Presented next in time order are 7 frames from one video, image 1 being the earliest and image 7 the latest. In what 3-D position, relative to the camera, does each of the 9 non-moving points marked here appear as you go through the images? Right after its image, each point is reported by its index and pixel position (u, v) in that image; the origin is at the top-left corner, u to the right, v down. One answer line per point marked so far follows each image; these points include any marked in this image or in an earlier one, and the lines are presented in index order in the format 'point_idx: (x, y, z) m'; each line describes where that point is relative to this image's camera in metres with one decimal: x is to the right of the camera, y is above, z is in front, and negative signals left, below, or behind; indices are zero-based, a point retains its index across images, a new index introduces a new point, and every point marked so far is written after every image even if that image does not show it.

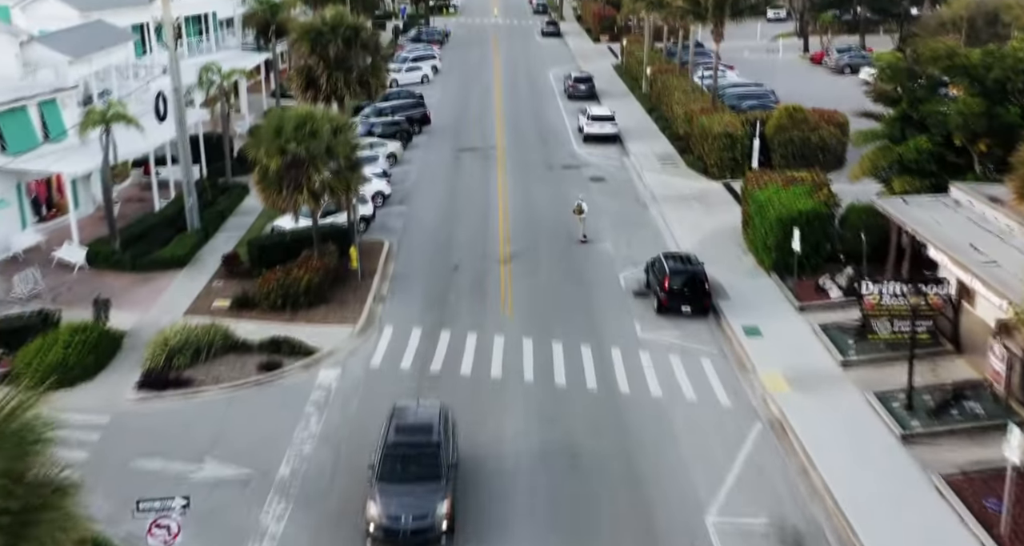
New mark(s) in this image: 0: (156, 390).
0: (-7.4, -2.5, +19.2) m
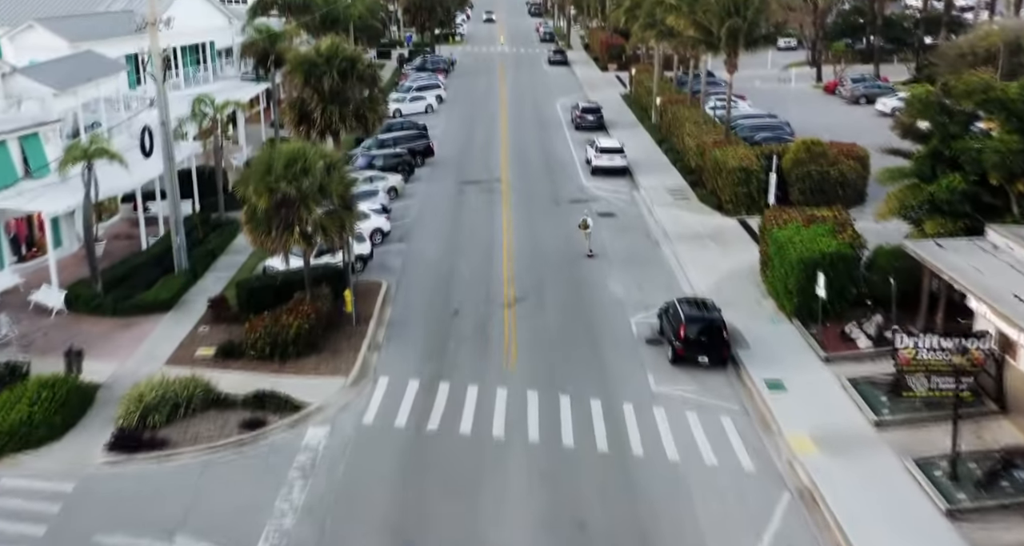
0: (-7.4, -3.5, +17.6) m
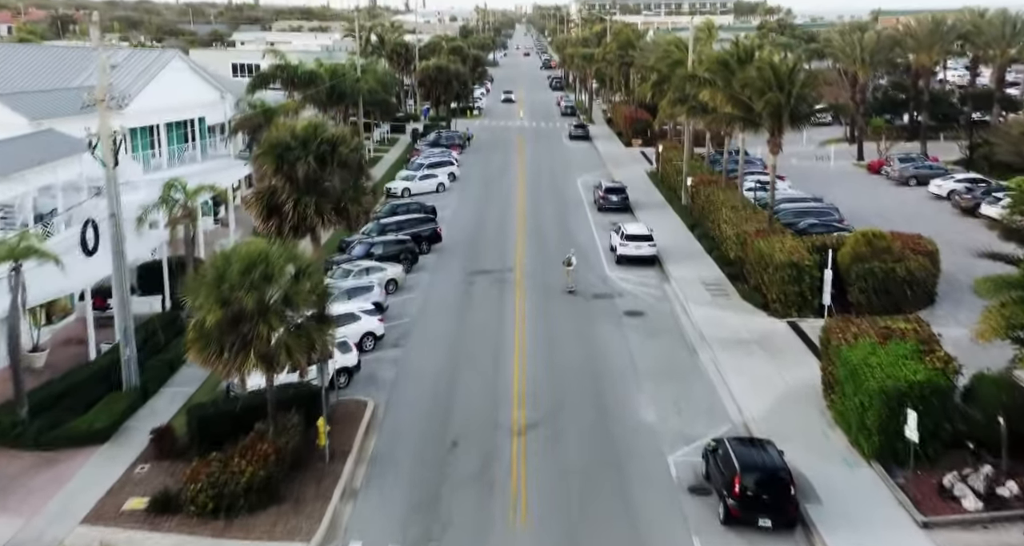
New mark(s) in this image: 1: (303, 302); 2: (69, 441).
0: (-7.3, -5.6, +13.0) m
1: (-4.2, -0.6, +18.6) m
2: (-9.6, -3.6, +20.0) m
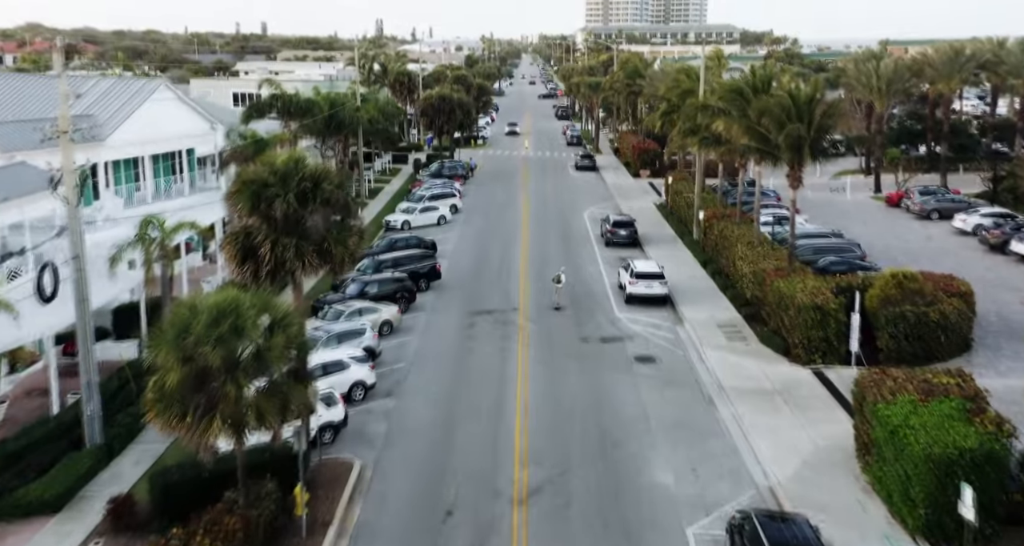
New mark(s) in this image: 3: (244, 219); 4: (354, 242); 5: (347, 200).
0: (-7.4, -6.4, +10.9) m
1: (-4.2, -1.5, +16.6) m
2: (-9.6, -4.6, +17.9) m
3: (-5.6, +1.1, +19.4) m
4: (-3.6, +0.6, +20.4) m
5: (-3.7, +1.5, +20.3) m
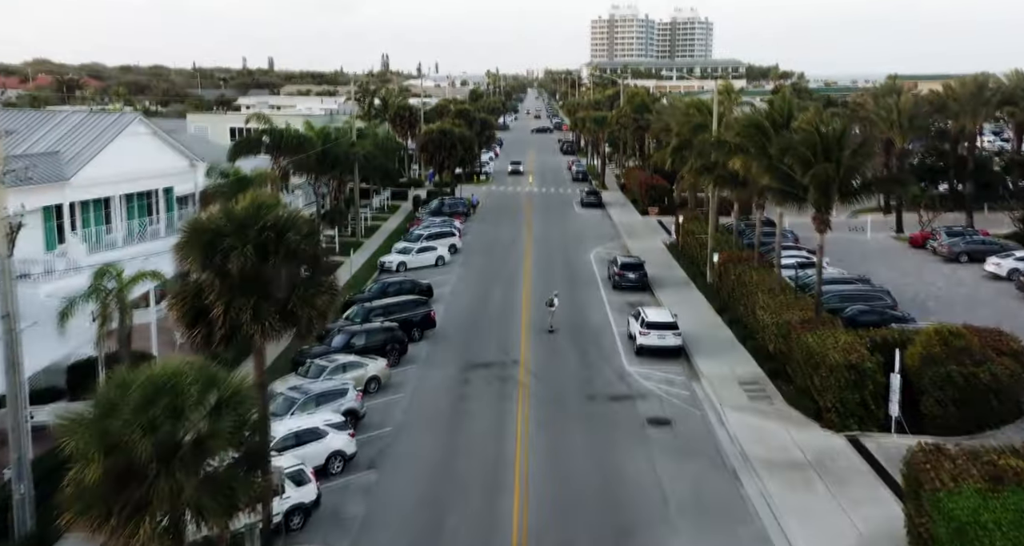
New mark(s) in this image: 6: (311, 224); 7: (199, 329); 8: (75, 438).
0: (-7.5, -7.2, +8.0) m
1: (-4.3, -2.6, +13.8) m
2: (-9.7, -5.7, +15.1) m
3: (-5.7, 0.0, +16.8) m
4: (-3.7, -0.6, +17.7) m
5: (-3.8, +0.3, +17.6) m
6: (-3.8, +0.9, +17.4) m
7: (-5.6, -1.1, +16.8) m
8: (-6.4, -2.4, +13.6) m
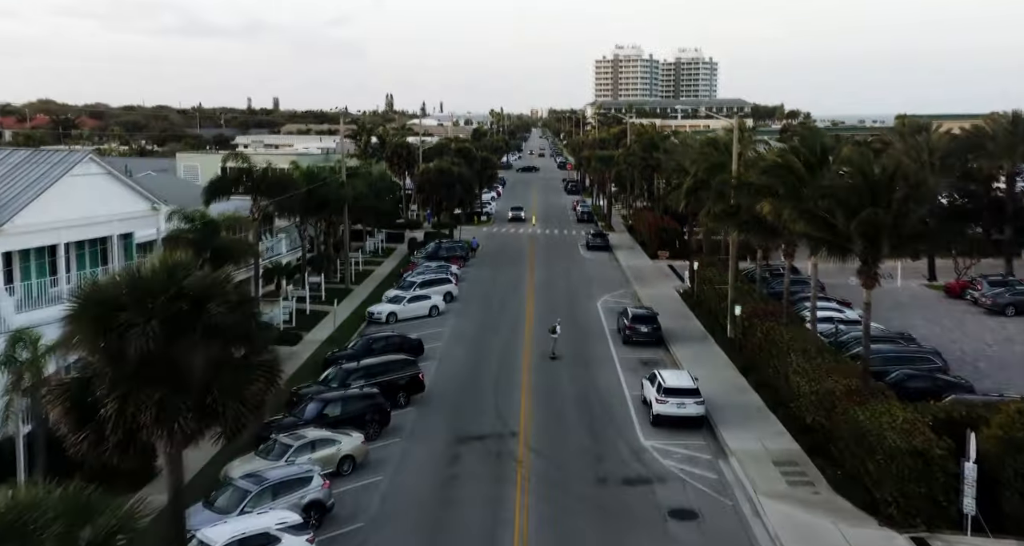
0: (-7.7, -8.0, +3.9) m
1: (-4.5, -3.6, +9.9) m
2: (-9.9, -6.8, +11.0) m
3: (-5.8, -1.1, +13.0) m
4: (-3.8, -1.8, +13.8) m
5: (-3.9, -0.8, +13.8) m
6: (-4.0, -0.2, +13.6) m
7: (-5.7, -2.2, +12.9) m
8: (-6.6, -3.4, +9.7) m
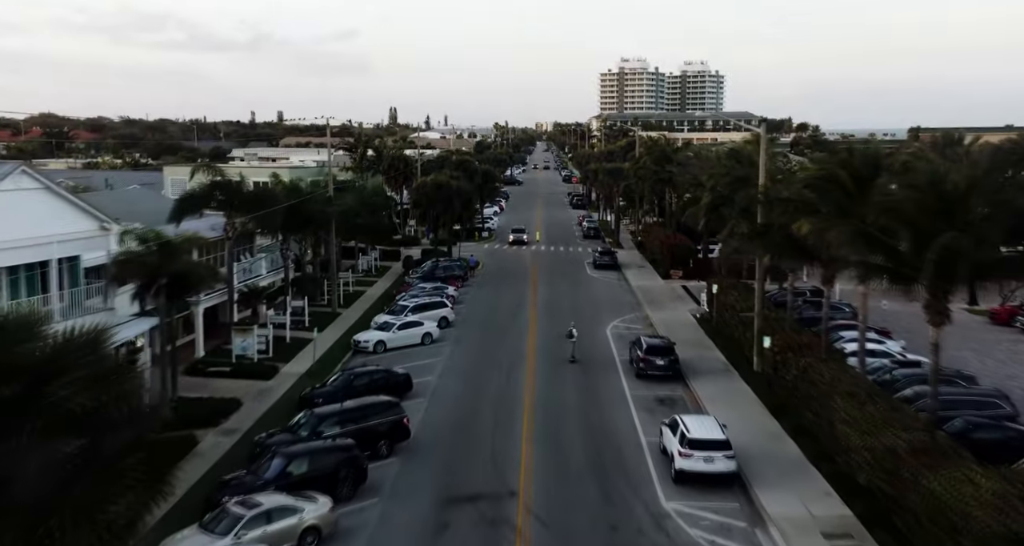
0: (-7.9, -8.4, -0.2) m
1: (-4.6, -4.1, +5.9) m
2: (-10.0, -7.3, +7.0) m
3: (-5.9, -1.7, +9.0) m
4: (-3.9, -2.4, +9.9) m
5: (-4.0, -1.4, +9.9) m
6: (-4.1, -0.8, +9.7) m
7: (-5.9, -2.8, +9.0) m
8: (-6.7, -3.9, +5.7) m
